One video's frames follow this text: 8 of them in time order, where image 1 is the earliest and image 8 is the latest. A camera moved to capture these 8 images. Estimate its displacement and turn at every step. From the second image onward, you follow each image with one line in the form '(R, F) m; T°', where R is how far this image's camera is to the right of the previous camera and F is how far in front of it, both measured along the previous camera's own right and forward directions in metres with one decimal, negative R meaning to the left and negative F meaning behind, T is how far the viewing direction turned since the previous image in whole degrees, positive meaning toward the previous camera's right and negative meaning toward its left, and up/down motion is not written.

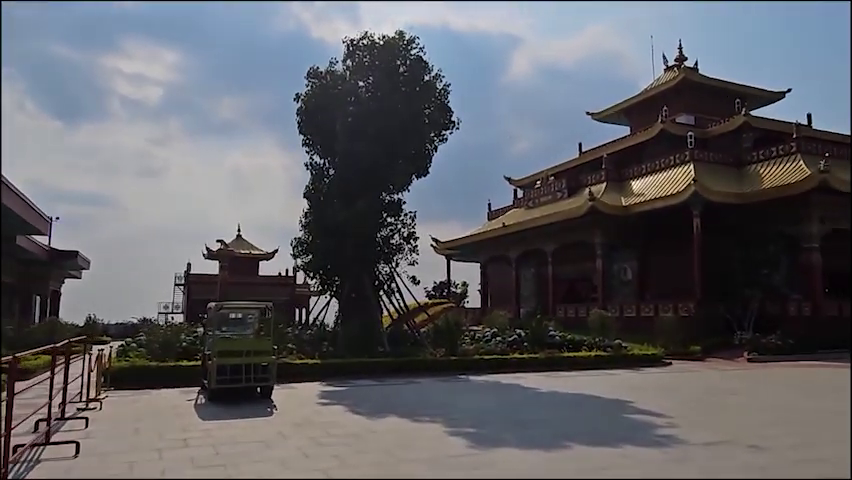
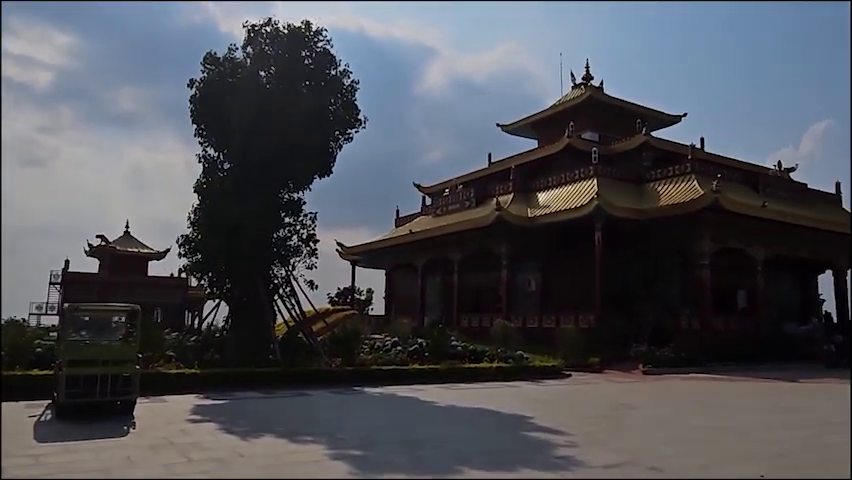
(+0.2, +0.8) m; +8°
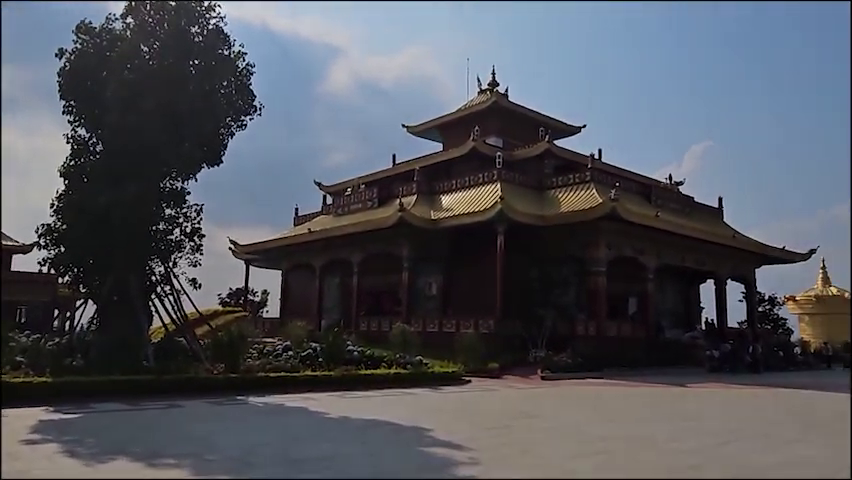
(+0.1, +0.8) m; +9°
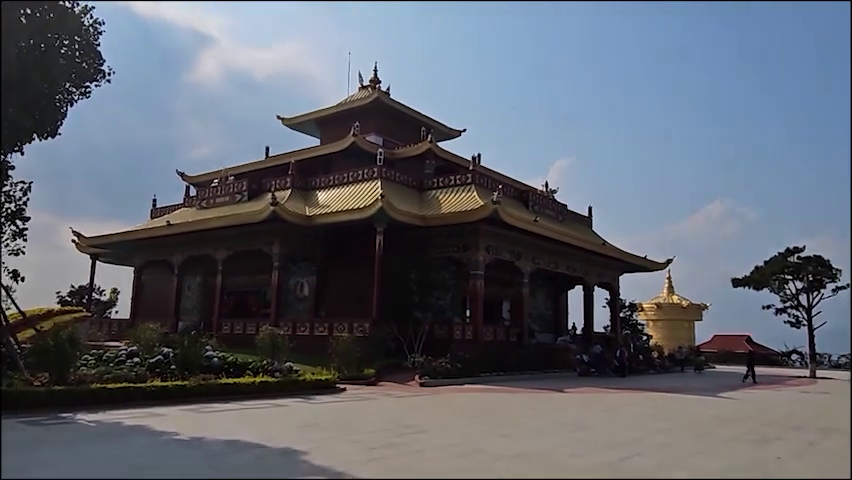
(-0.1, +1.1) m; +12°
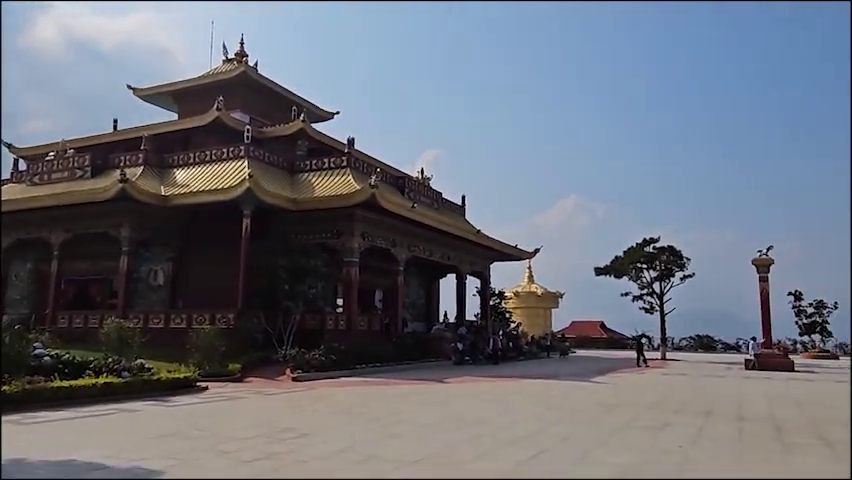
(-0.2, +0.9) m; +12°
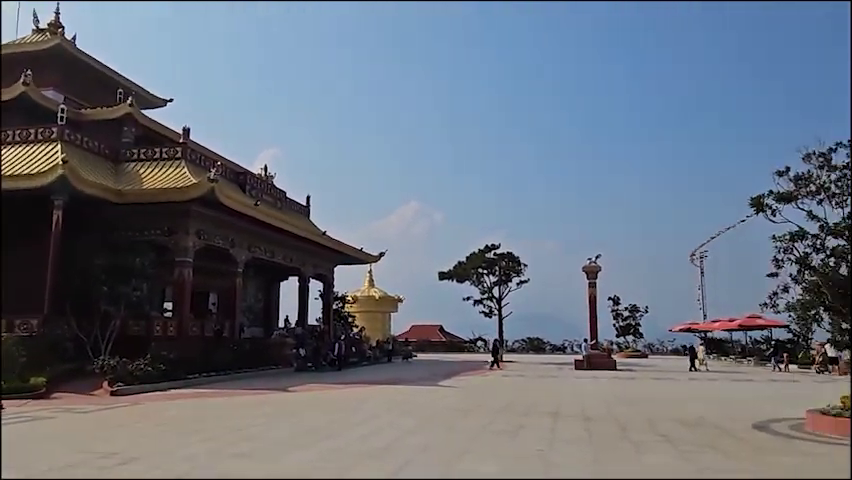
(-0.2, +0.6) m; +15°
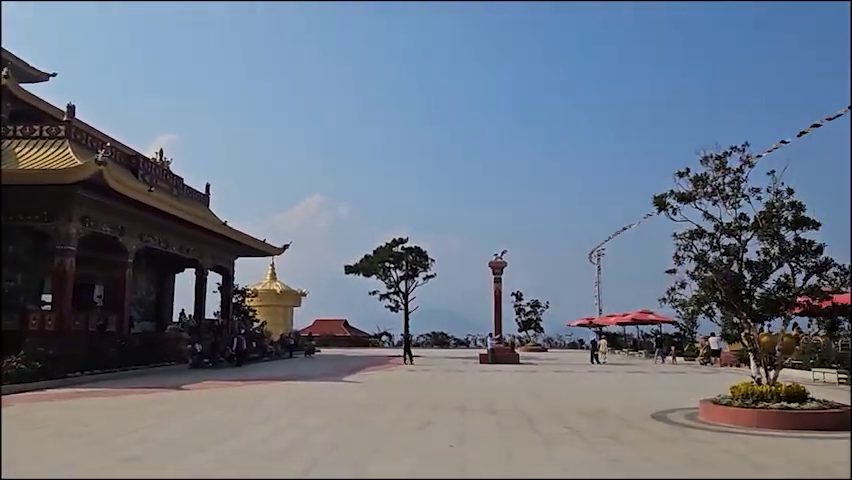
(-0.1, +0.3) m; +9°
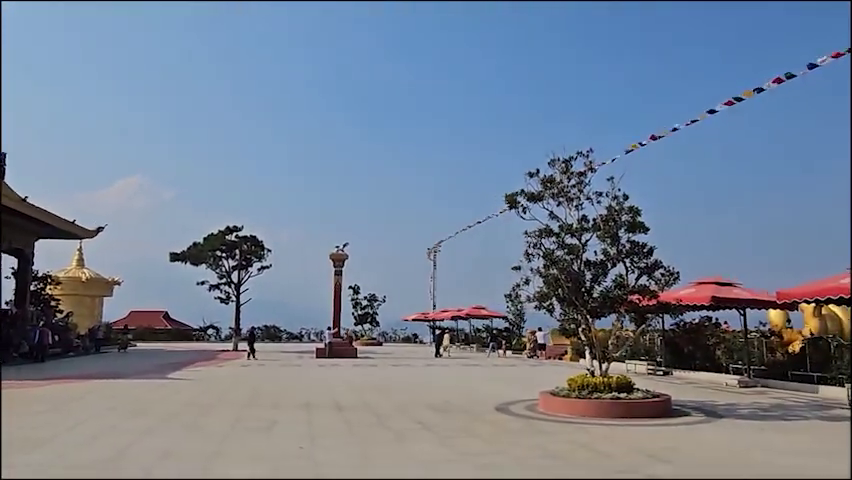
(-0.3, +0.4) m; +15°
